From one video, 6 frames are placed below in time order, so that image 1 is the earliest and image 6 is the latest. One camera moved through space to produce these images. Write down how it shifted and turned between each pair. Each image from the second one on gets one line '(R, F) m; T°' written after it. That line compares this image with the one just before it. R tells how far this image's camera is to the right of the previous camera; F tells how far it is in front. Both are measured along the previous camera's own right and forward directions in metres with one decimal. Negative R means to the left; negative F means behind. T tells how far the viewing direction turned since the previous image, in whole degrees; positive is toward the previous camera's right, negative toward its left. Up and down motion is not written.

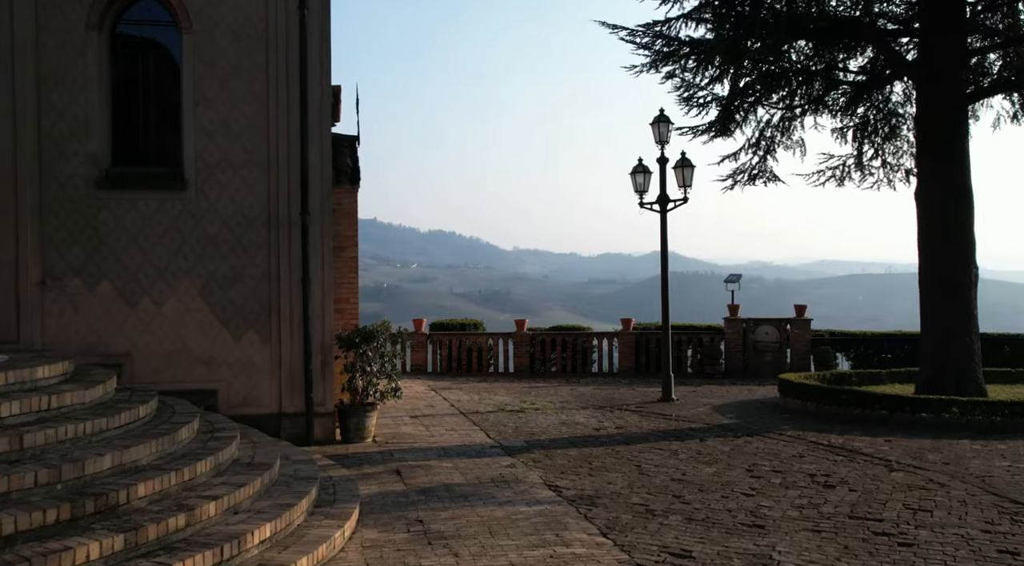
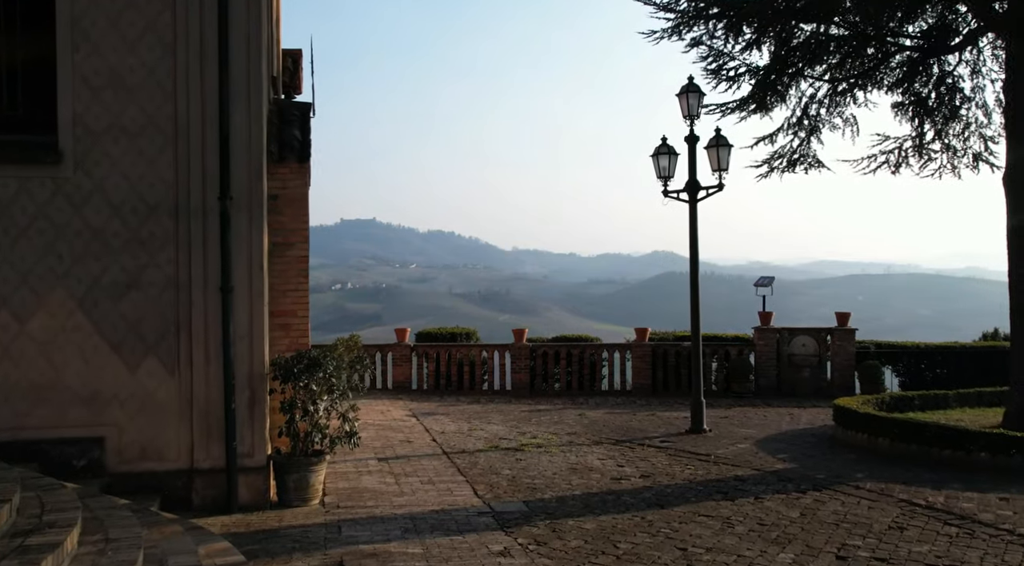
(0.0, +2.5) m; 0°
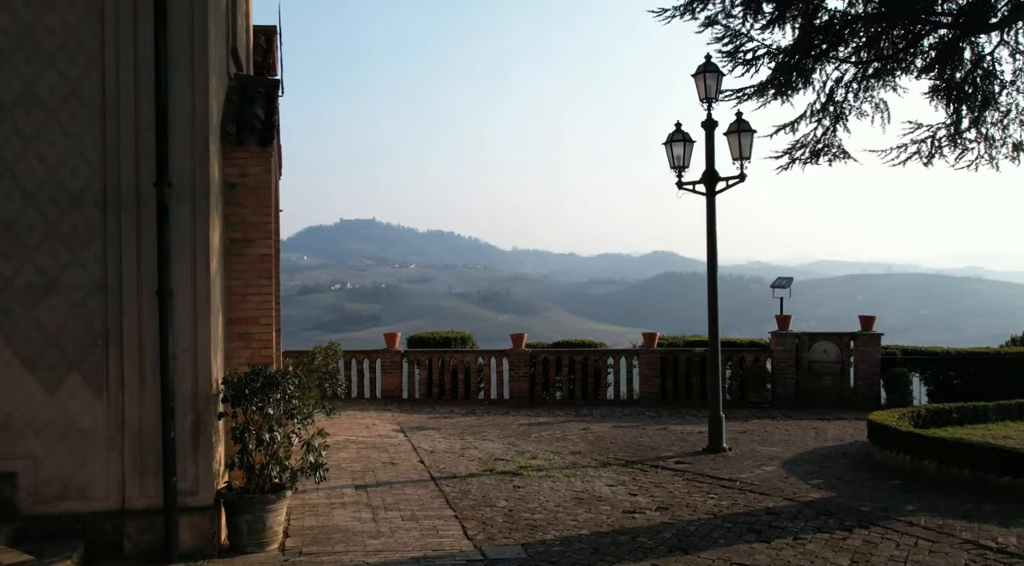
(0.0, +1.2) m; 0°
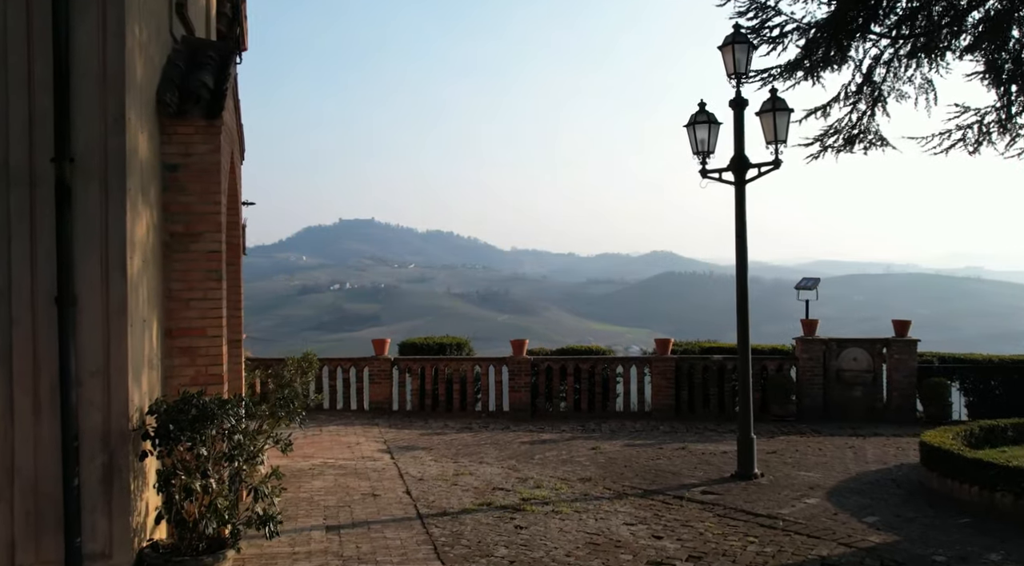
(0.0, +1.3) m; 0°
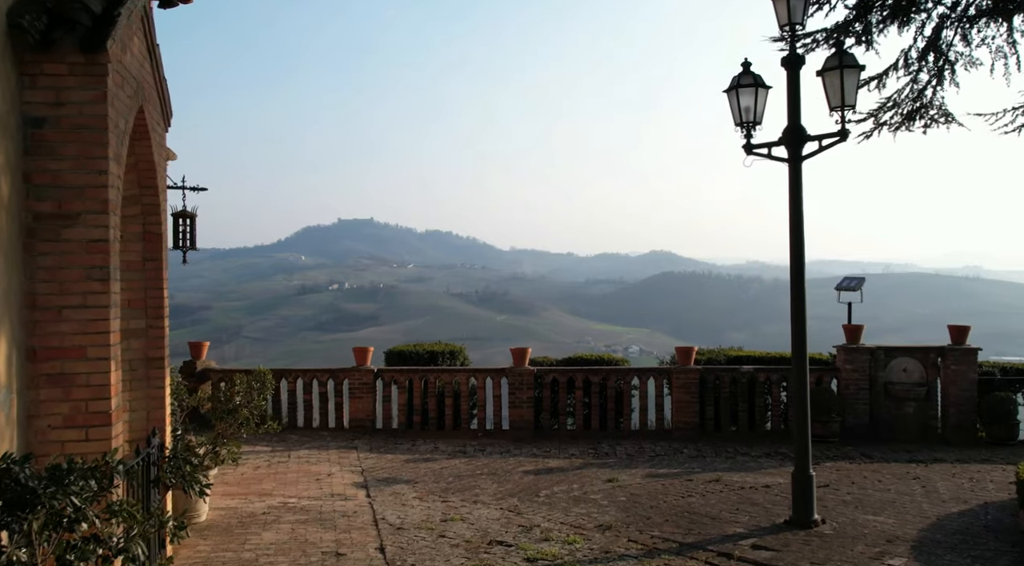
(0.0, +1.7) m; 0°
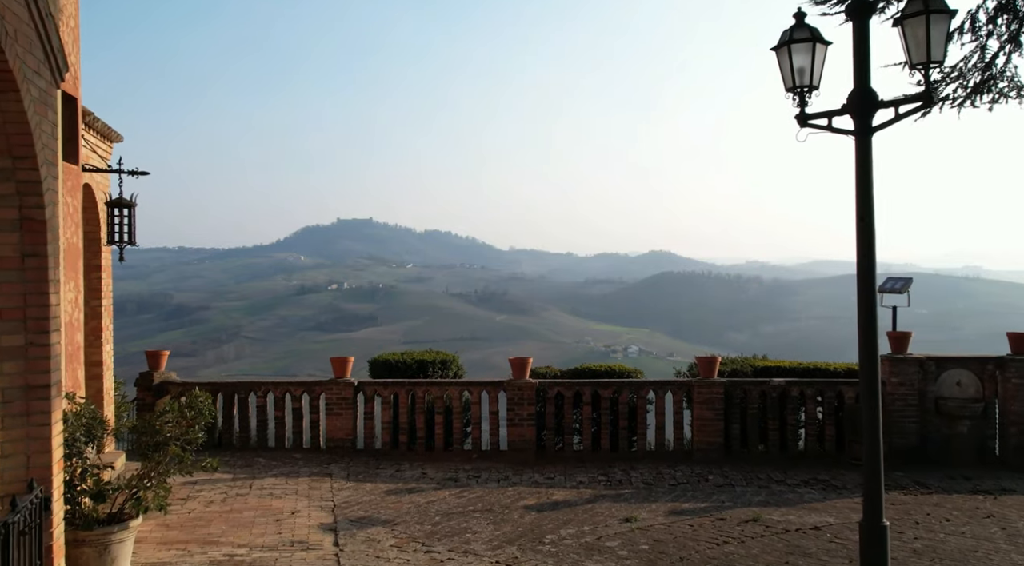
(0.0, +1.5) m; 0°
